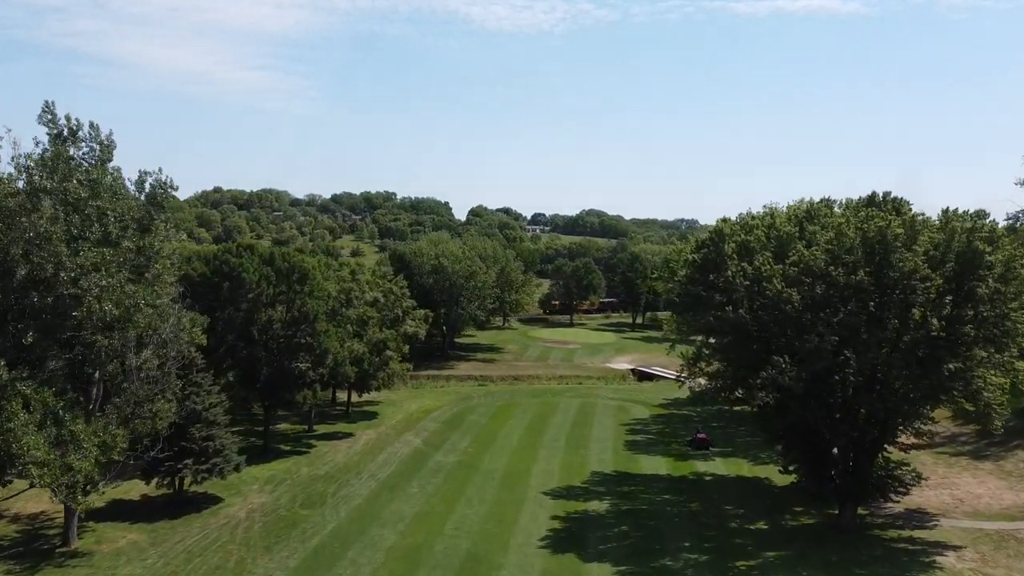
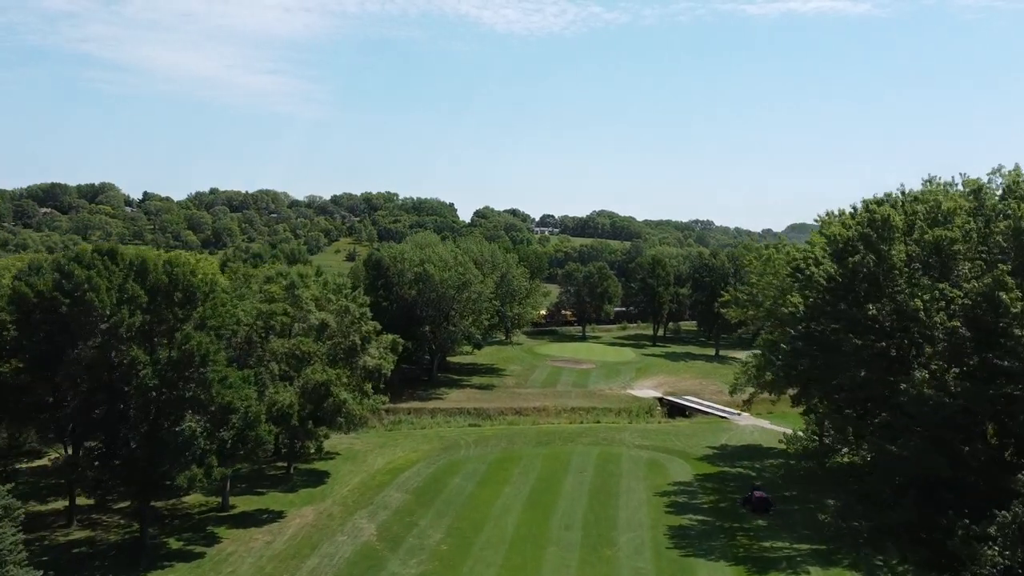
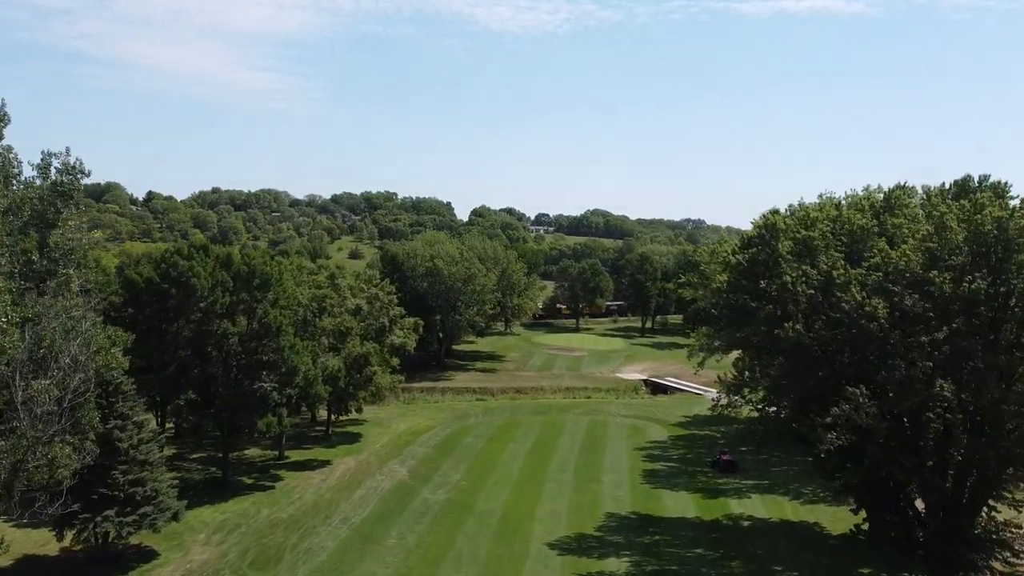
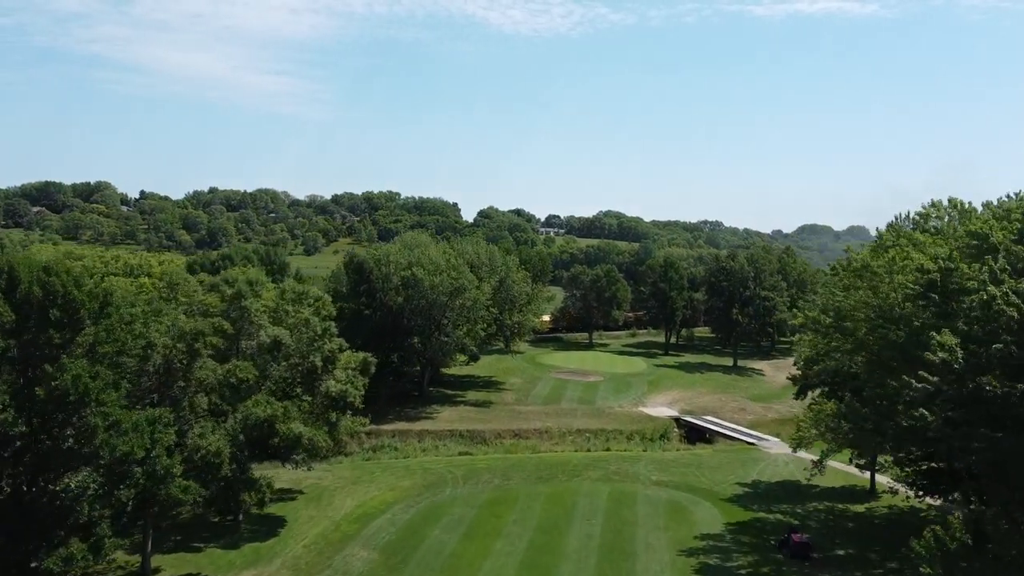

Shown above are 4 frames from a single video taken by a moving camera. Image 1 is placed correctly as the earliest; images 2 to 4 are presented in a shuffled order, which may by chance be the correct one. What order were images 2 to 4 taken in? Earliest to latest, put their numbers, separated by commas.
3, 2, 4
